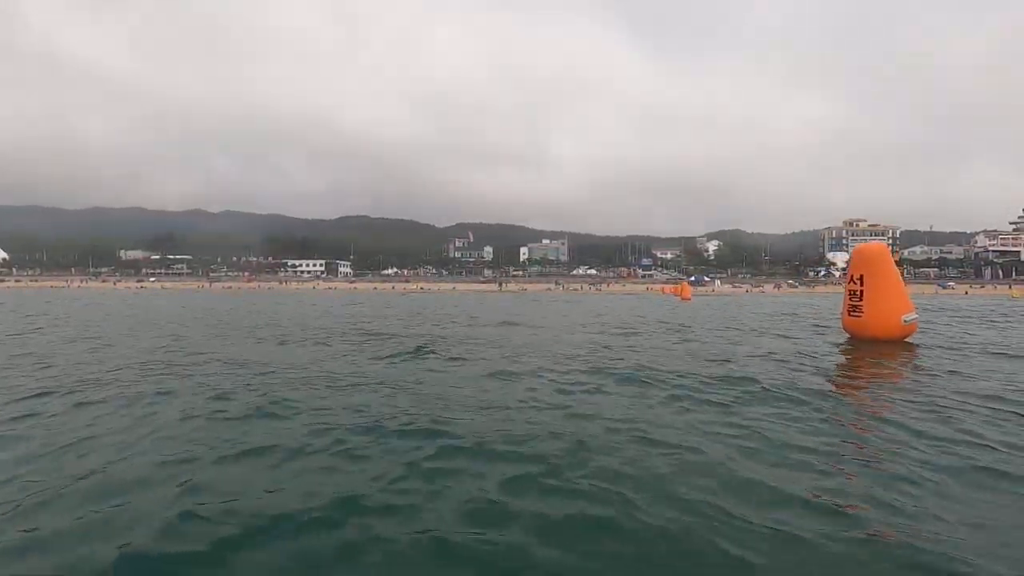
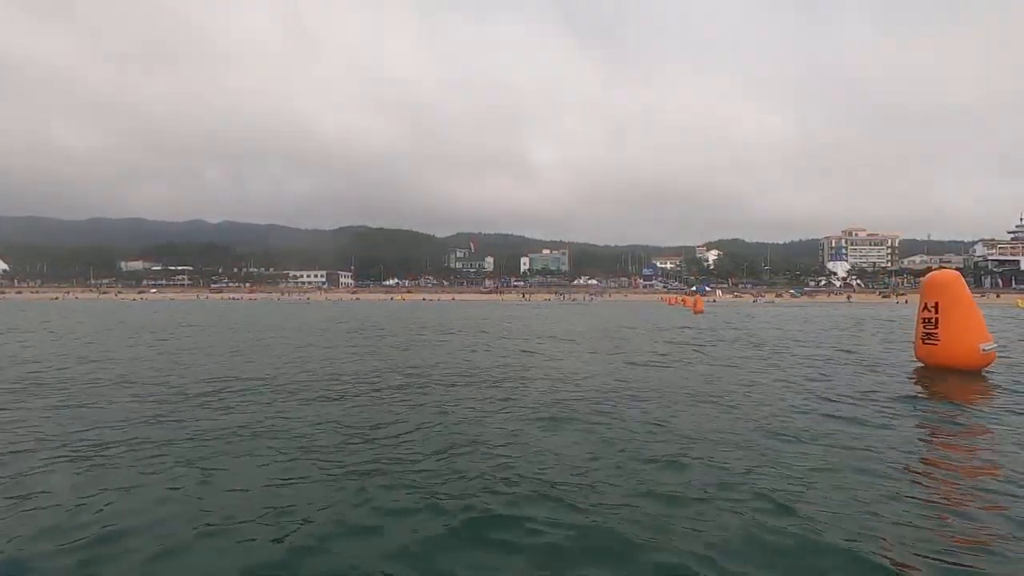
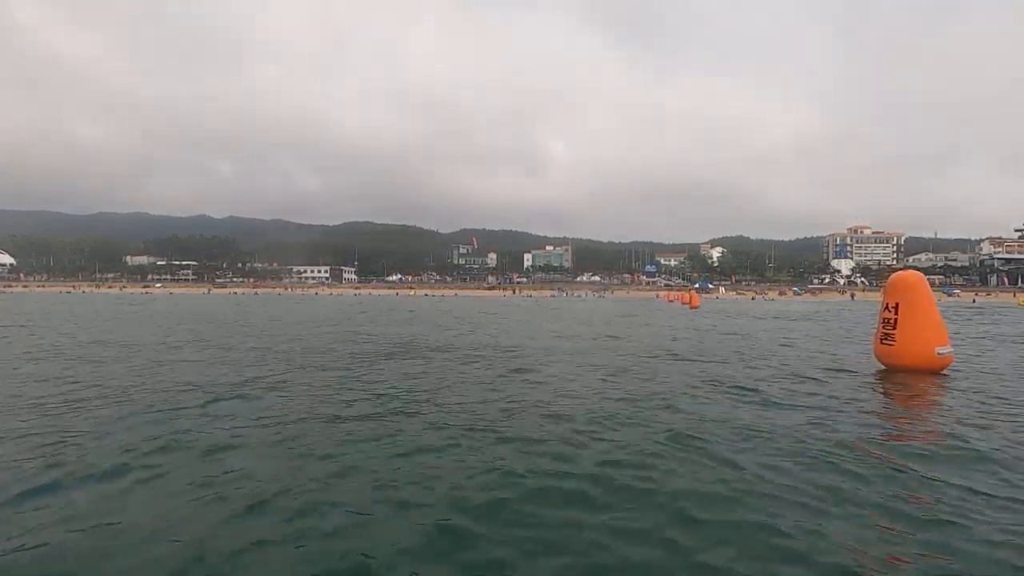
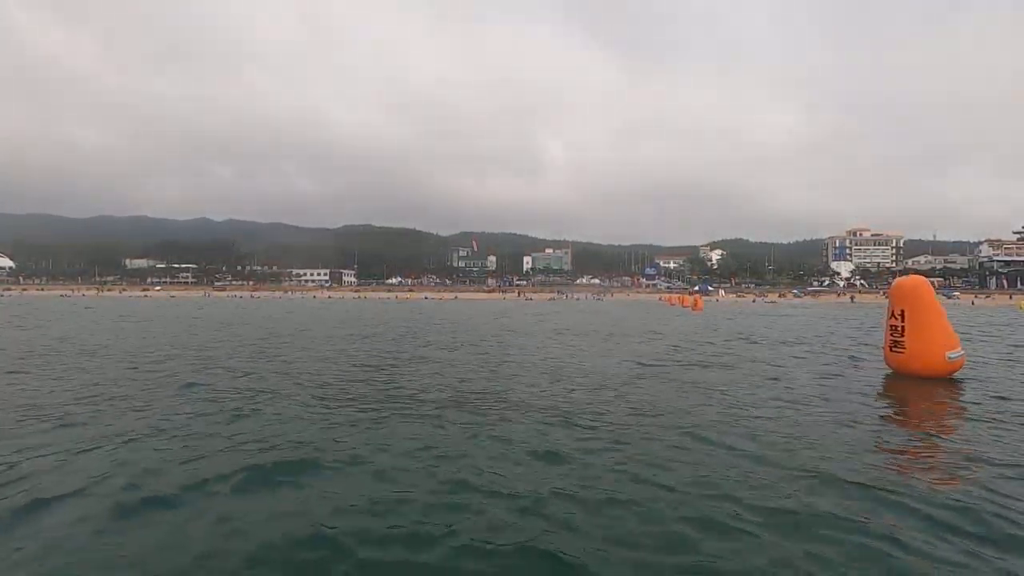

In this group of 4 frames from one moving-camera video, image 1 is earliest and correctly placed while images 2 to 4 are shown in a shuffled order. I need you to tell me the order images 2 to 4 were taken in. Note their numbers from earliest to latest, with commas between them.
3, 4, 2
